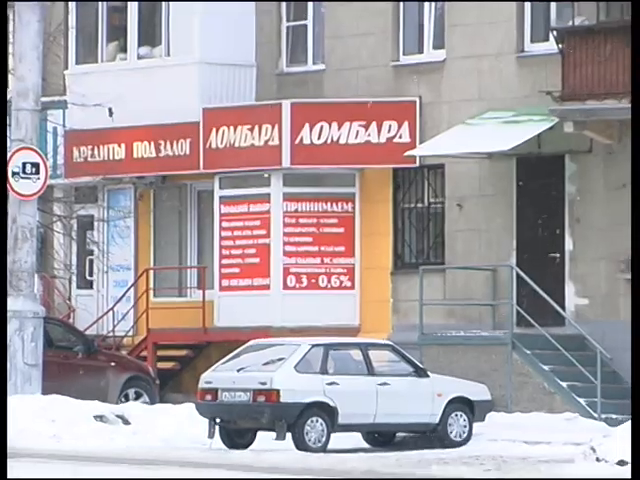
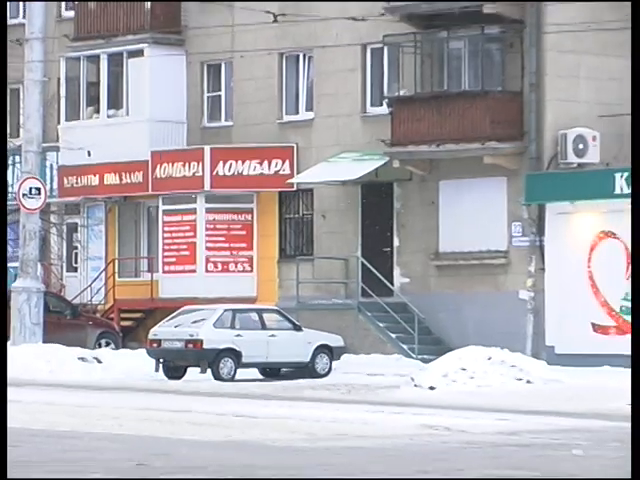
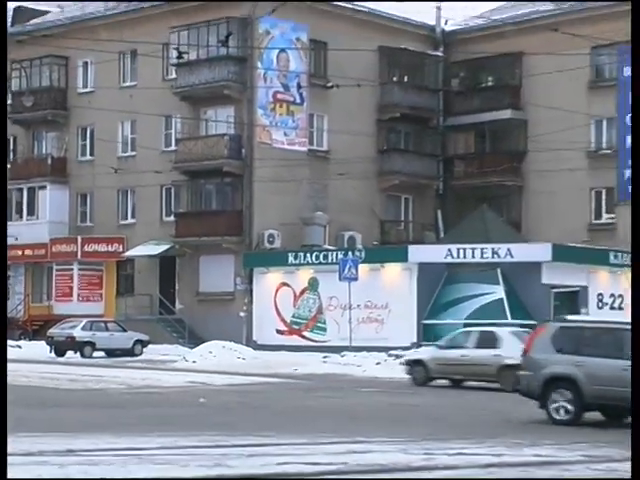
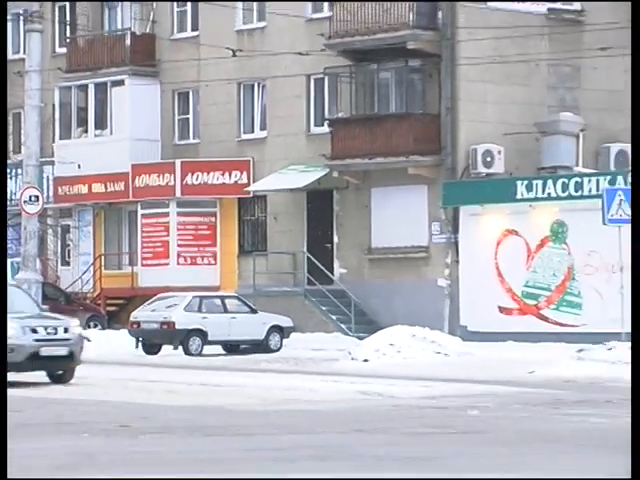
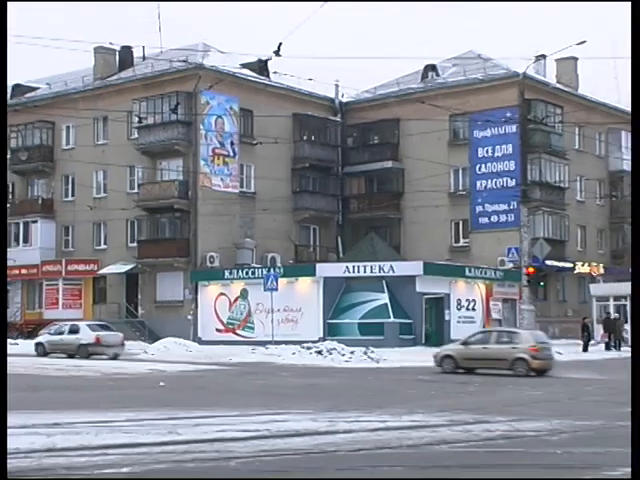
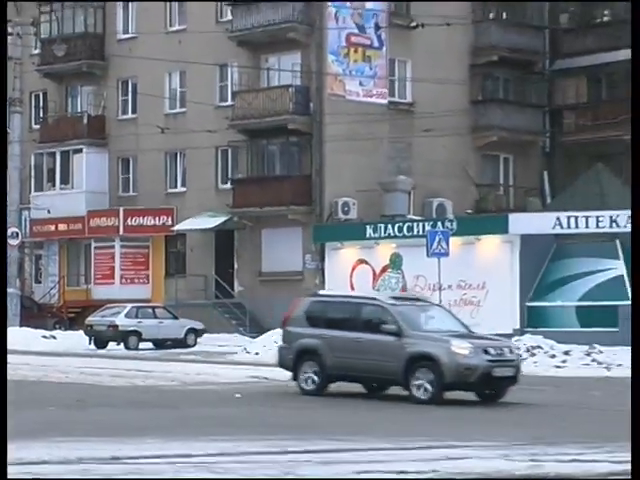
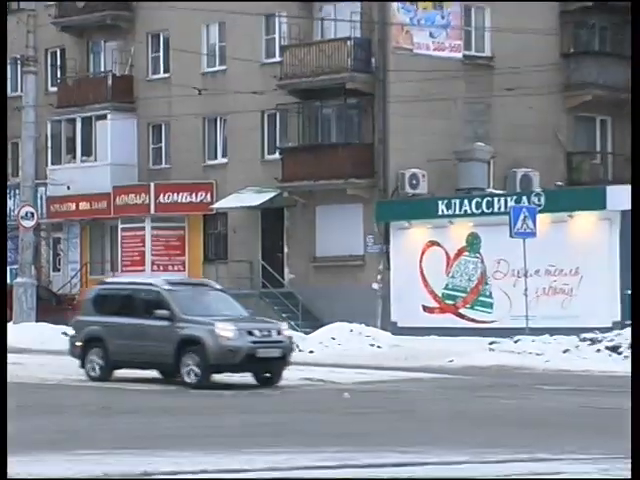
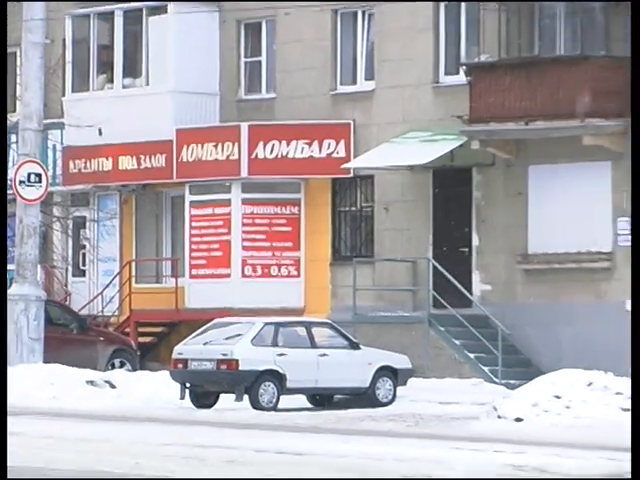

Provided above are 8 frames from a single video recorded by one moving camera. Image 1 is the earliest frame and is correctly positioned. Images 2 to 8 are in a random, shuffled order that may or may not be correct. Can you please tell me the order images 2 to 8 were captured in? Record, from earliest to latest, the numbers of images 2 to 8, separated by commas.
8, 2, 4, 7, 6, 3, 5
